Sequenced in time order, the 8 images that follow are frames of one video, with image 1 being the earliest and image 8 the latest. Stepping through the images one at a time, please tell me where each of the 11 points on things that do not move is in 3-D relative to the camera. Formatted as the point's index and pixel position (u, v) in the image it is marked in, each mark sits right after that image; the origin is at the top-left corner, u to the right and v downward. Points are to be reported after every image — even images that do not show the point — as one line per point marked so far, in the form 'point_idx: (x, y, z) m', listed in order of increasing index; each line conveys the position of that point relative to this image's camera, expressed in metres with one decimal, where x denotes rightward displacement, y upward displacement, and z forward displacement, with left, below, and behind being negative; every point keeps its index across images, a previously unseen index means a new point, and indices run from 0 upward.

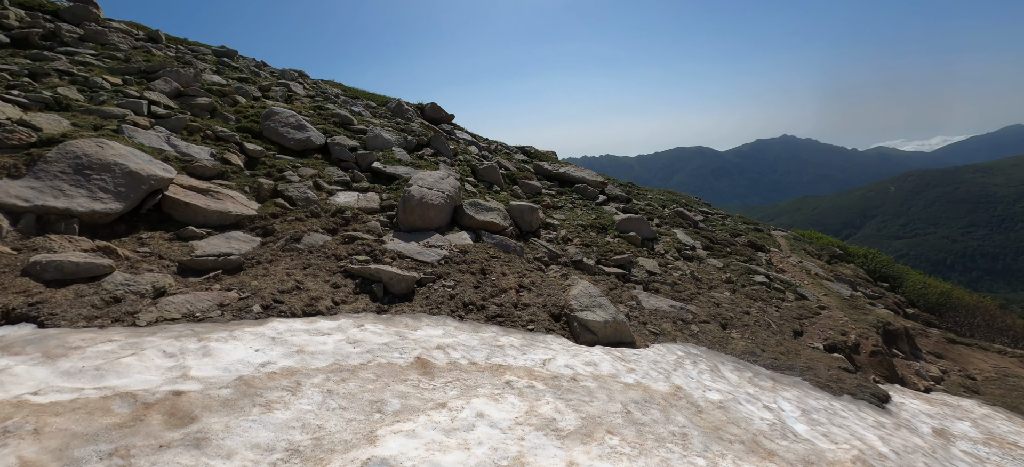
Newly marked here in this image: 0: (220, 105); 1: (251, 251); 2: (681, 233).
0: (-8.2, +3.6, +11.5) m
1: (-4.6, -0.3, +7.2) m
2: (+6.3, 0.0, +15.3) m
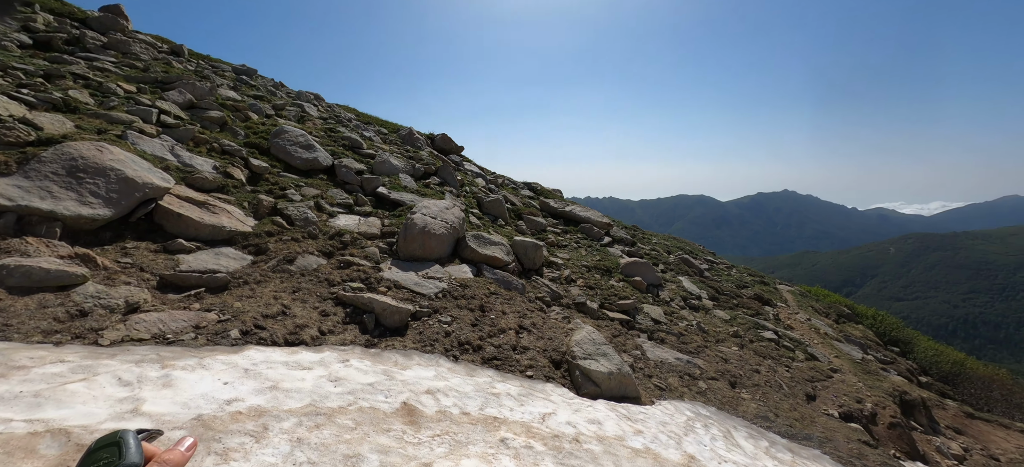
0: (-7.9, +3.2, +11.5) m
1: (-4.5, -0.6, +6.8) m
2: (+6.3, -1.7, +14.9) m
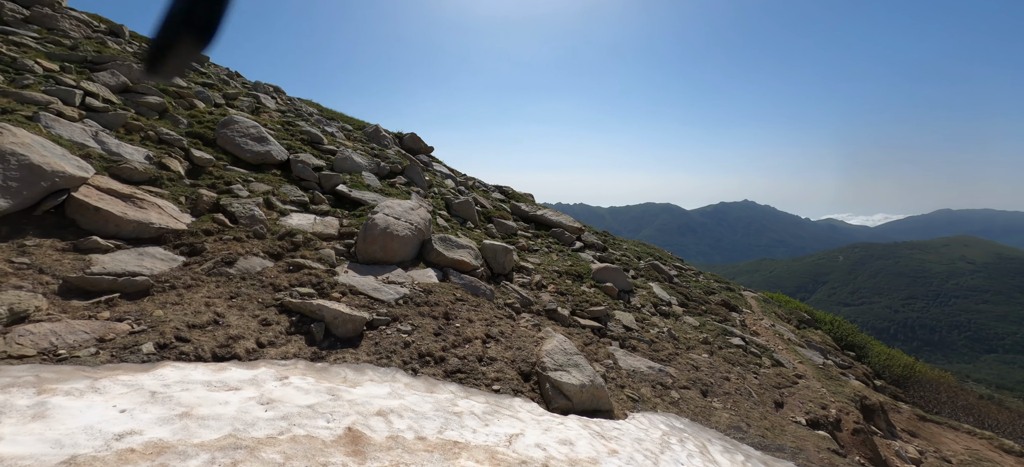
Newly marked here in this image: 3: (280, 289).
0: (-8.7, +3.2, +10.5) m
1: (-5.0, -0.6, +6.0) m
2: (+5.2, -2.0, +14.8) m
3: (-3.7, -0.9, +6.5) m
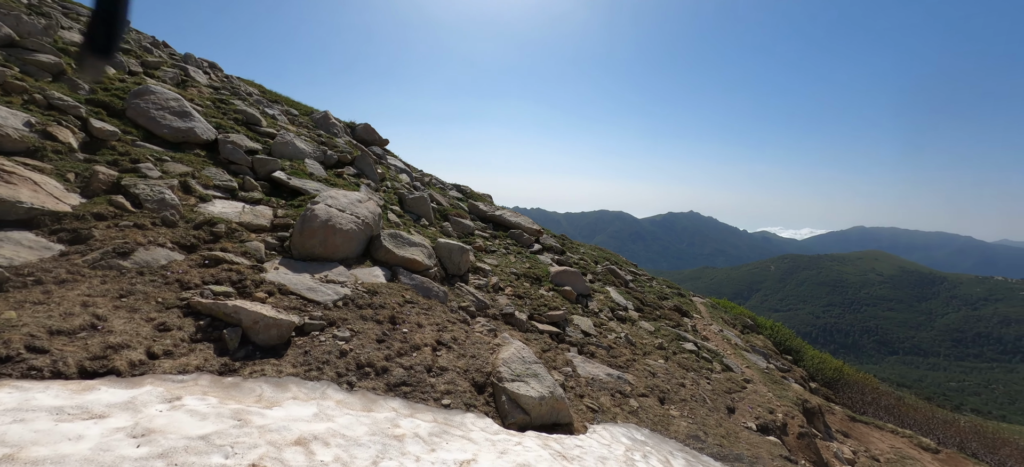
0: (-9.5, +3.6, +8.9) m
1: (-5.6, -0.3, +4.8) m
2: (+3.6, -2.1, +14.6) m
3: (-4.3, -0.7, +5.4) m
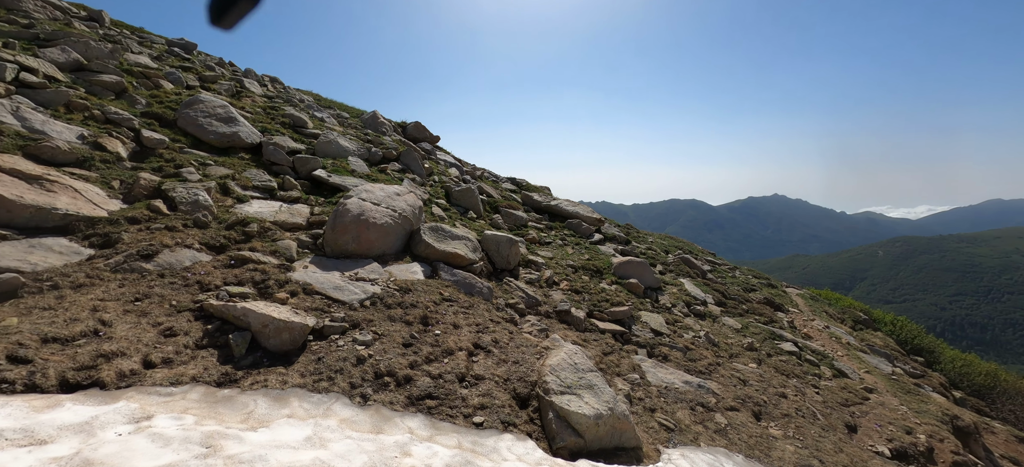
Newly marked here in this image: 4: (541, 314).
0: (-8.6, +3.3, +9.3) m
1: (-5.2, -0.4, +4.7) m
2: (+5.6, -1.6, +12.9) m
3: (-3.8, -0.7, +5.1) m
4: (+0.6, -1.5, +7.8) m
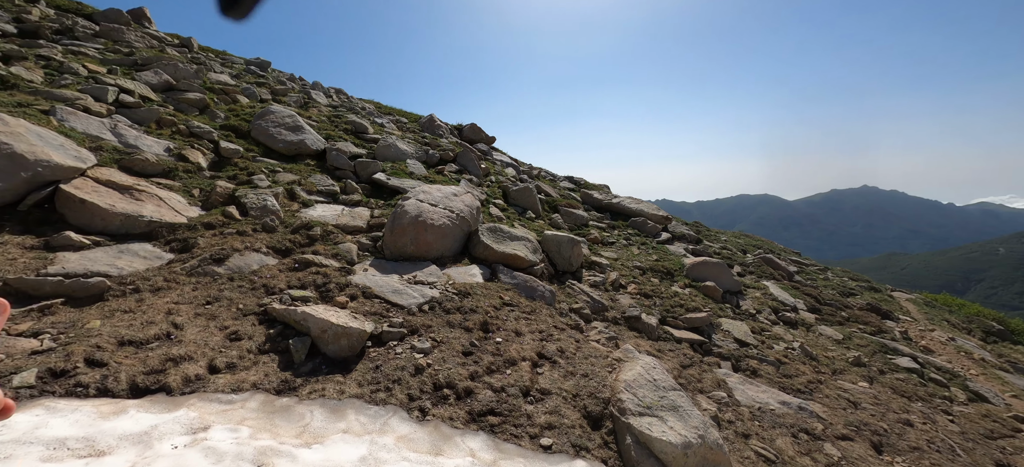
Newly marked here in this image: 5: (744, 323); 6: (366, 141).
0: (-7.3, +3.2, +10.0) m
1: (-4.4, -0.5, +4.9) m
2: (+7.4, -1.5, +11.5) m
3: (-3.0, -0.7, +5.1) m
4: (+1.7, -1.5, +7.2) m
5: (+4.9, -1.9, +8.7) m
6: (-3.9, +2.5, +11.0) m
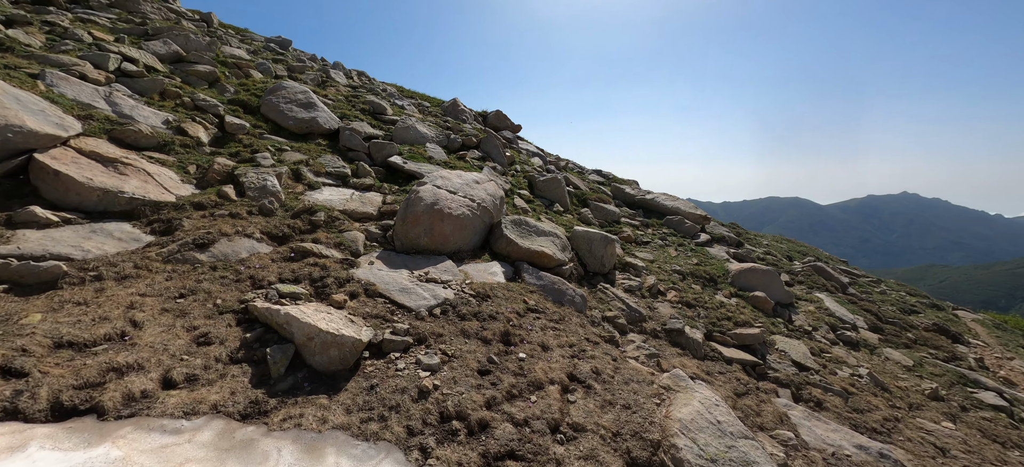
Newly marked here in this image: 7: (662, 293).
0: (-6.5, +3.6, +9.4) m
1: (-4.1, -0.2, +4.2) m
2: (+7.9, -1.7, +10.3) m
3: (-2.7, -0.5, +4.4) m
4: (+2.1, -1.5, +6.2) m
5: (+5.3, -2.0, +7.6) m
6: (-3.2, +2.8, +10.2) m
7: (+2.8, -1.1, +7.6) m
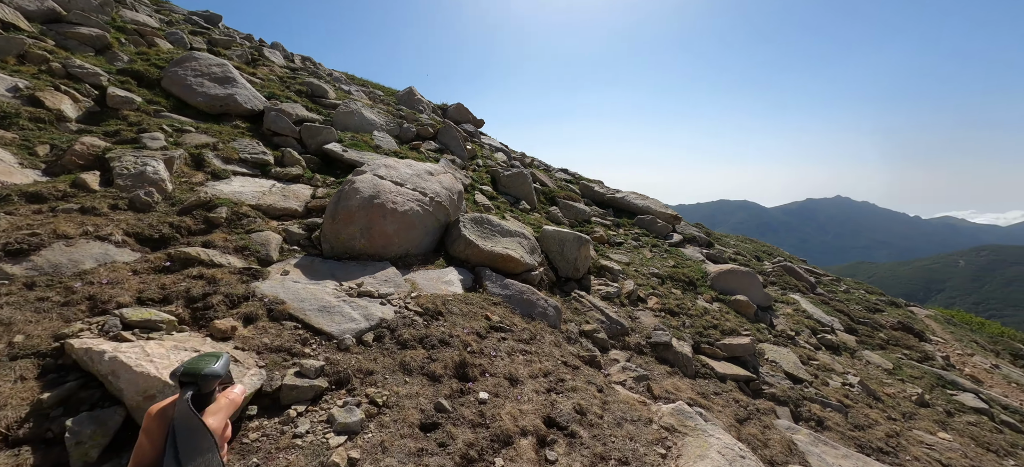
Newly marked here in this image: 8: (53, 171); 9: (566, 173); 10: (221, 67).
0: (-7.3, +3.6, +7.7) m
1: (-4.4, -0.2, +2.7) m
2: (+7.0, -1.6, +9.8) m
3: (-3.0, -0.6, +3.0) m
4: (+1.6, -1.5, +5.2) m
5: (+4.7, -2.0, +7.0) m
6: (-4.1, +2.7, +8.8) m
7: (+2.2, -1.1, +6.7) m
8: (-5.0, +0.7, +4.5) m
9: (+2.0, +2.3, +15.3) m
10: (-5.3, +3.0, +7.5) m
